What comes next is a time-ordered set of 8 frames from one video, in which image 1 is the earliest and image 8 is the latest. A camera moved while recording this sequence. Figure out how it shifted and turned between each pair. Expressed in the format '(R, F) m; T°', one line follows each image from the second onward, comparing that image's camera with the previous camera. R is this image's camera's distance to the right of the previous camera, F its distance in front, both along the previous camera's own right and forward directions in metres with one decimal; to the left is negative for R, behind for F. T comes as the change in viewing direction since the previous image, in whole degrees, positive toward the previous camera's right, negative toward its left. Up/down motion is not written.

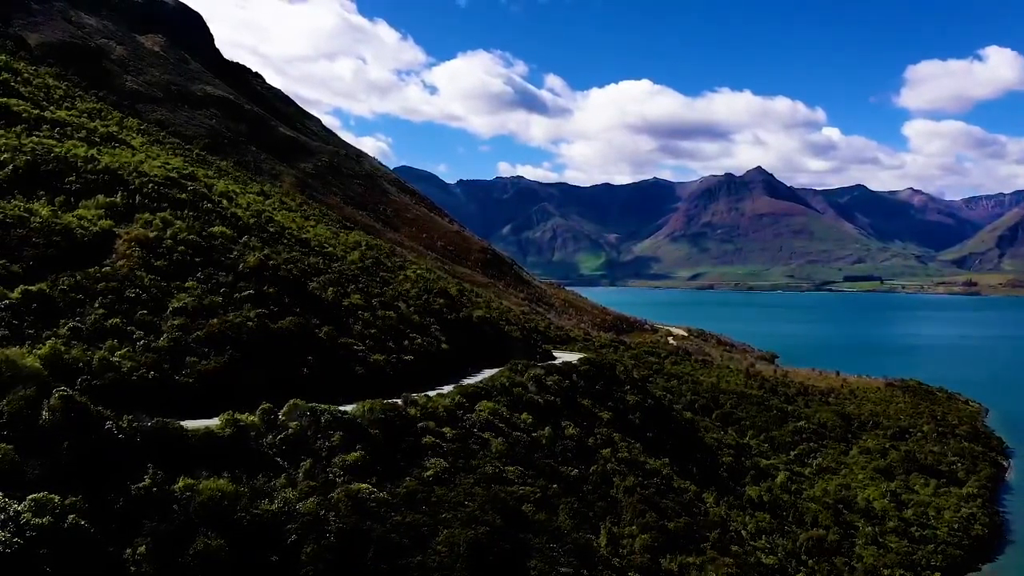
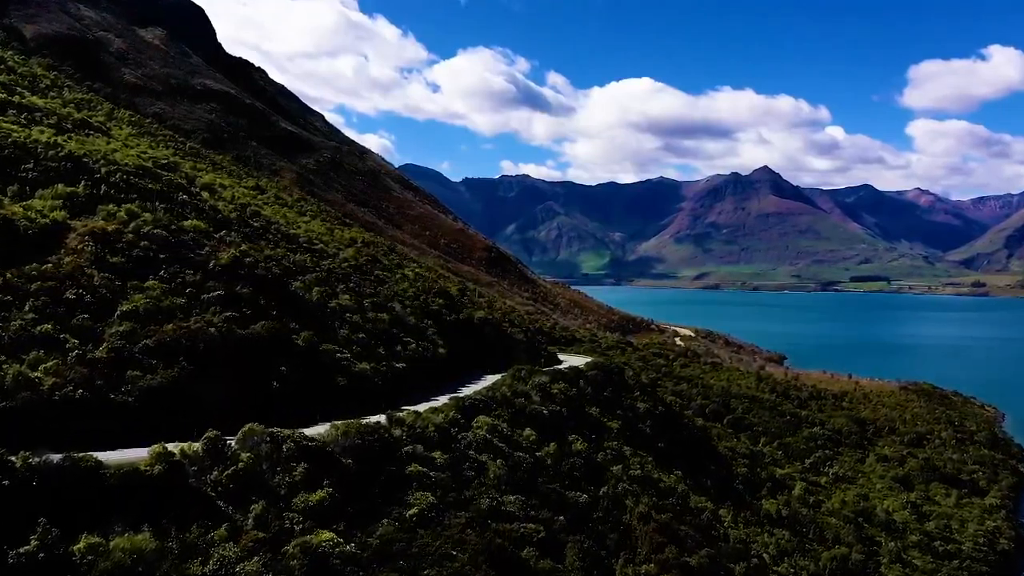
(+0.1, +2.0) m; 0°
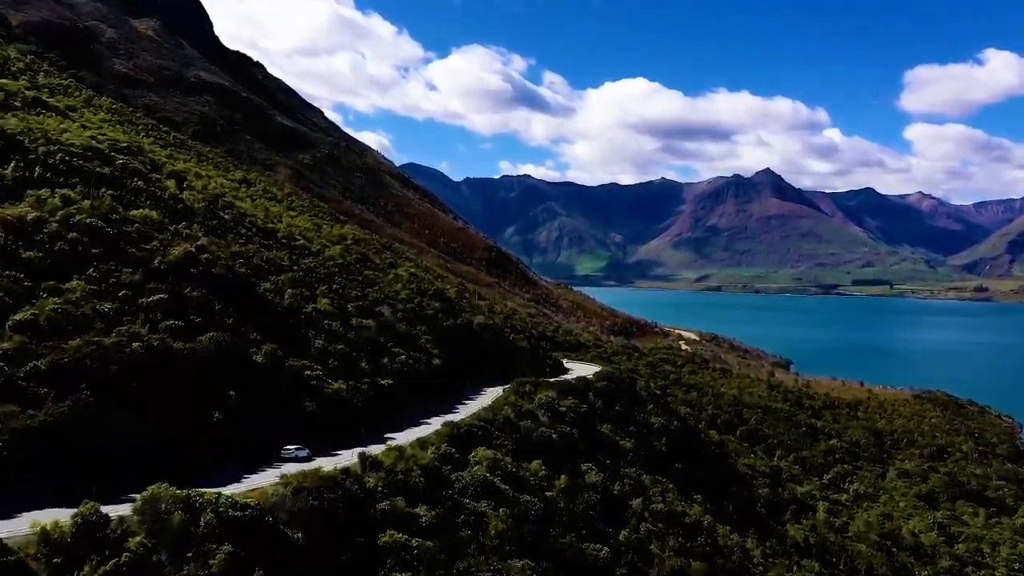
(-0.1, +2.9) m; 0°
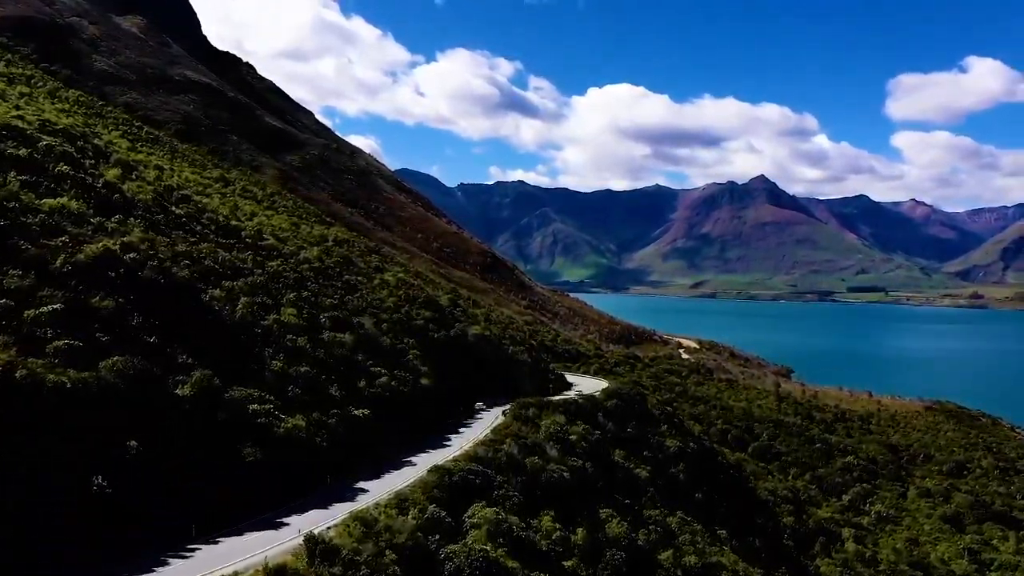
(-0.2, +3.2) m; 0°
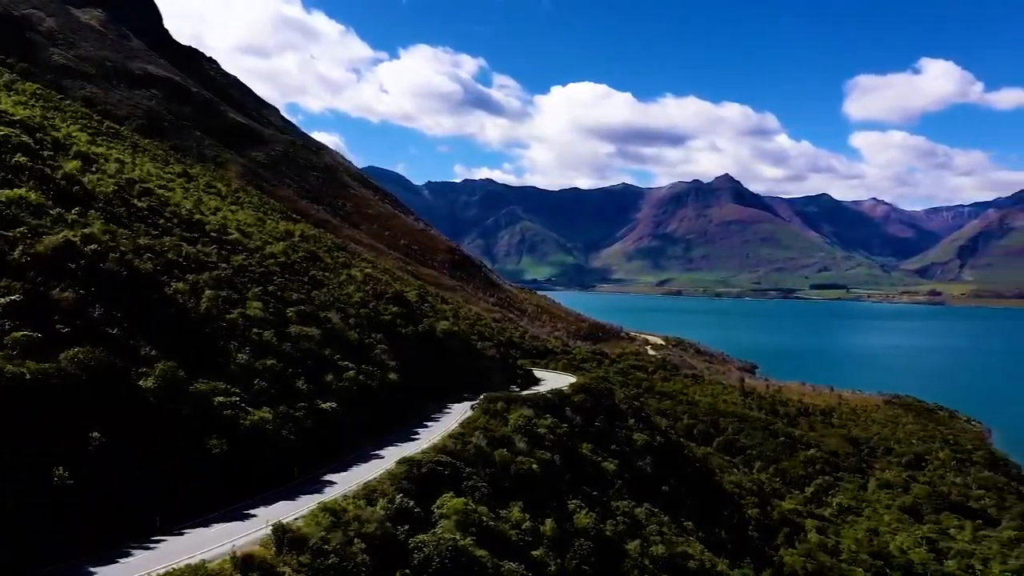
(0.0, 0.0) m; +2°
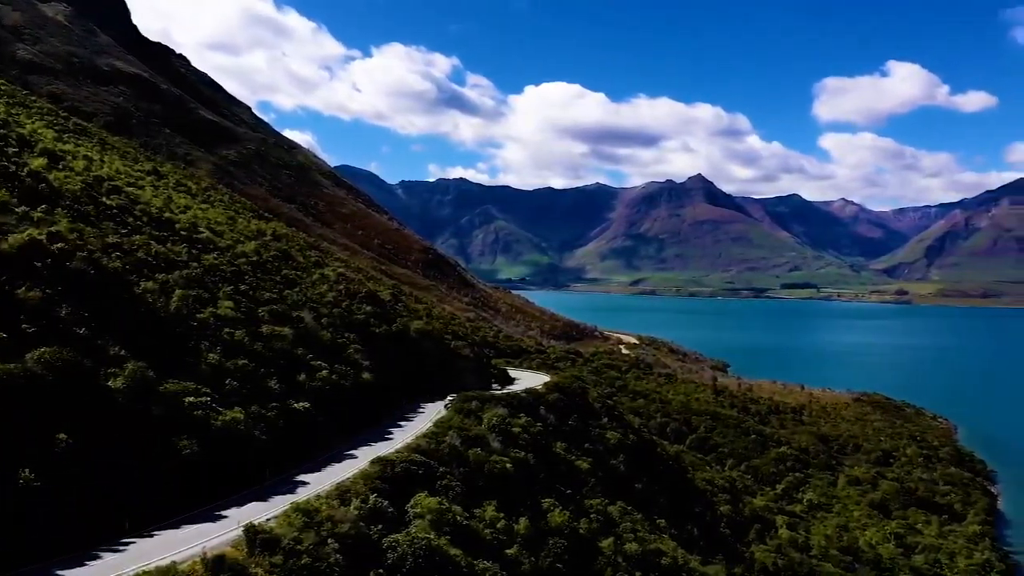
(0.0, 0.0) m; +2°
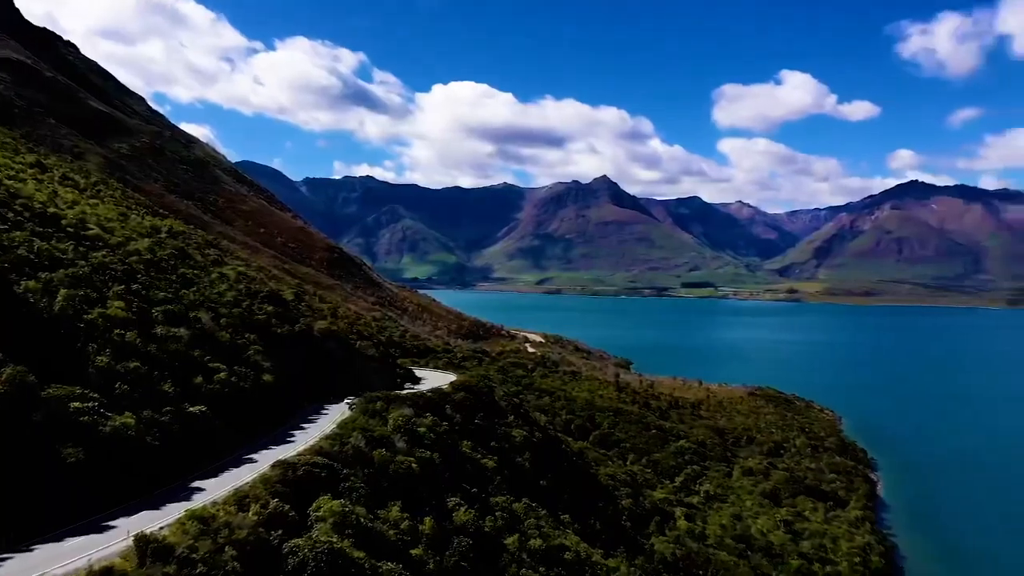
(0.0, -0.1) m; +7°
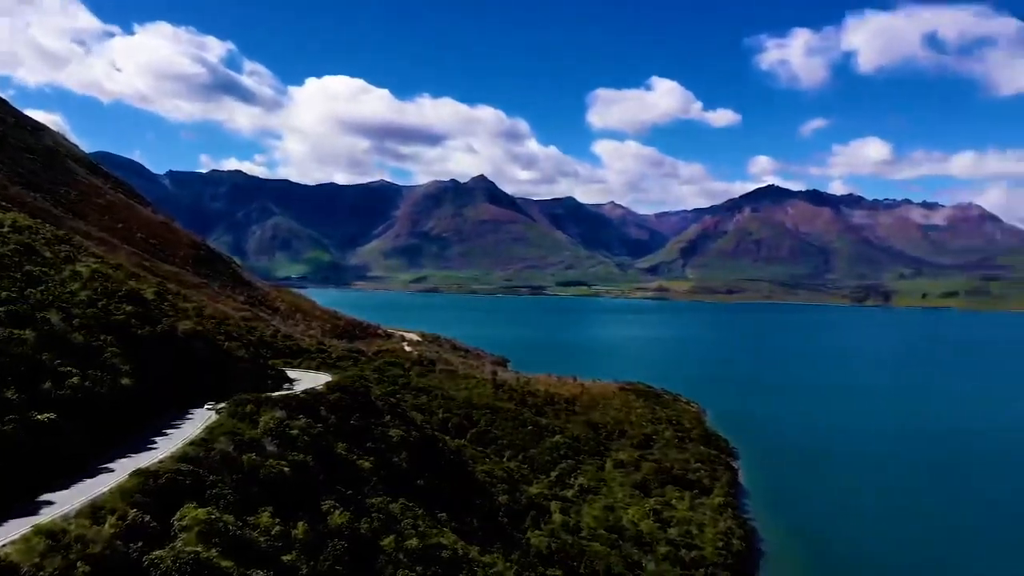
(0.0, 0.0) m; +9°
